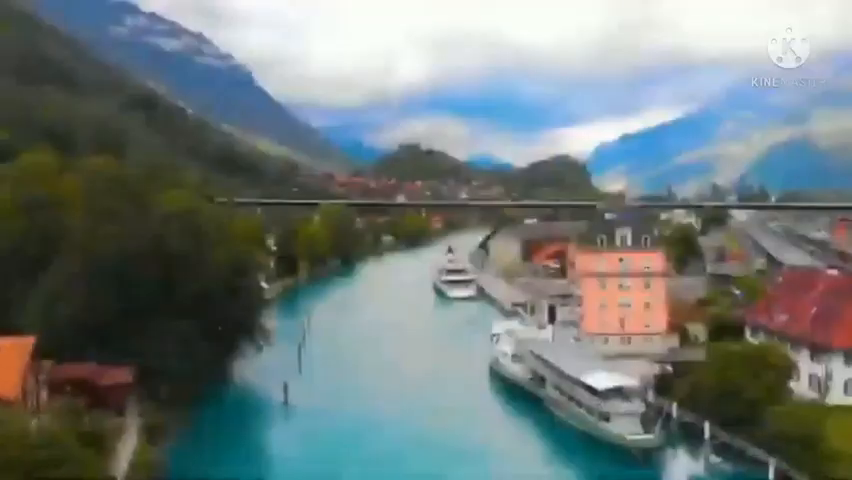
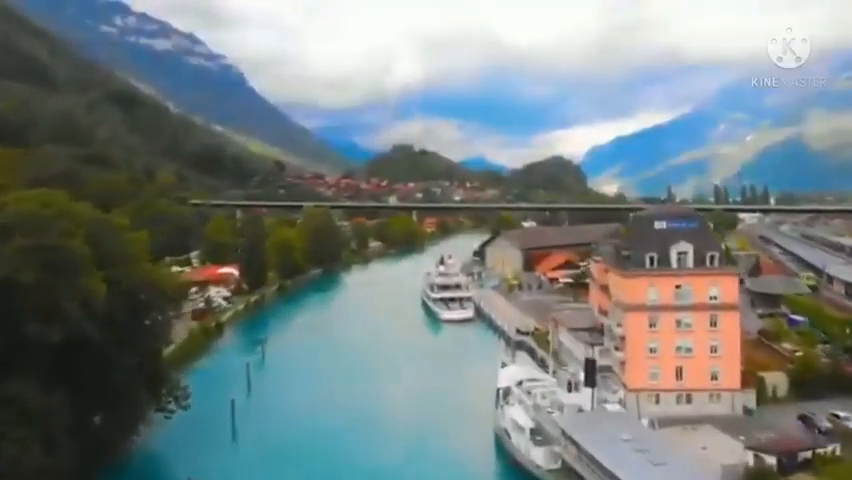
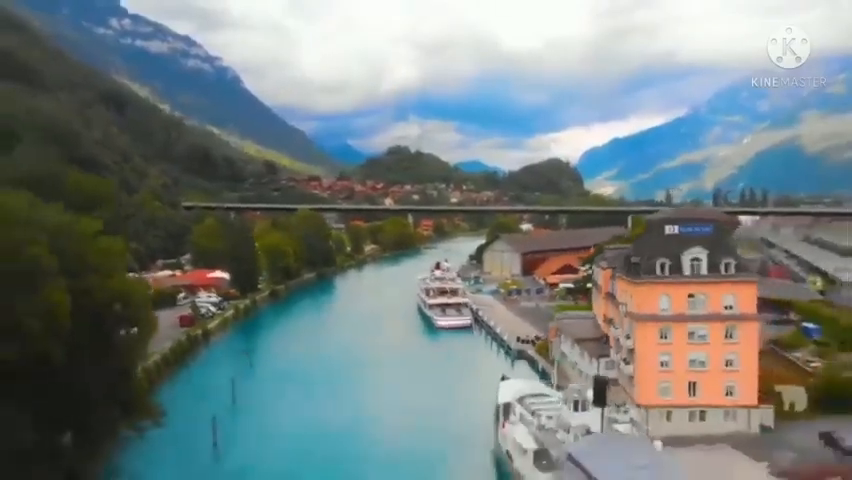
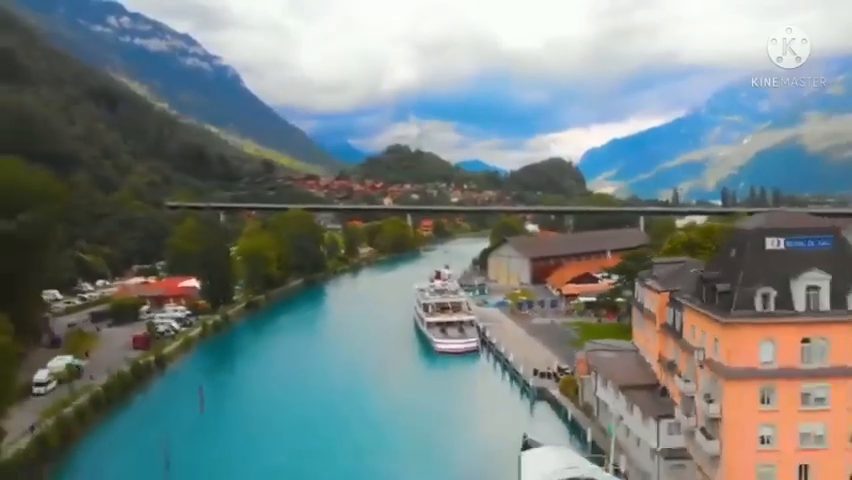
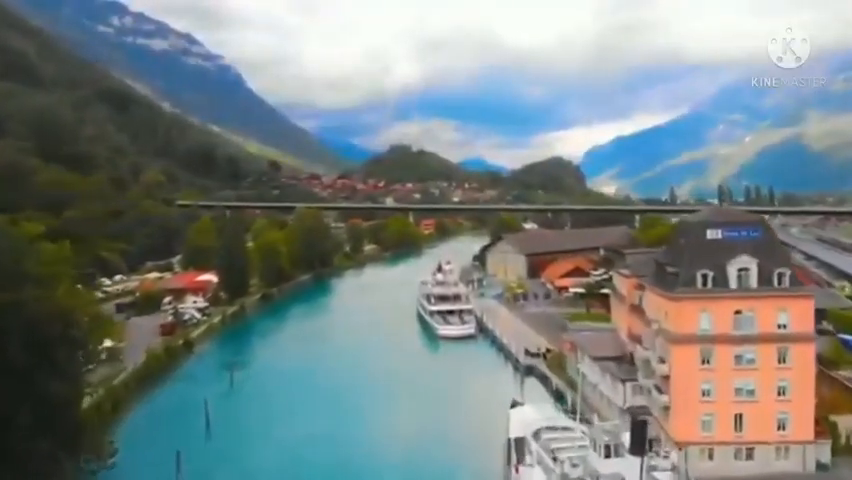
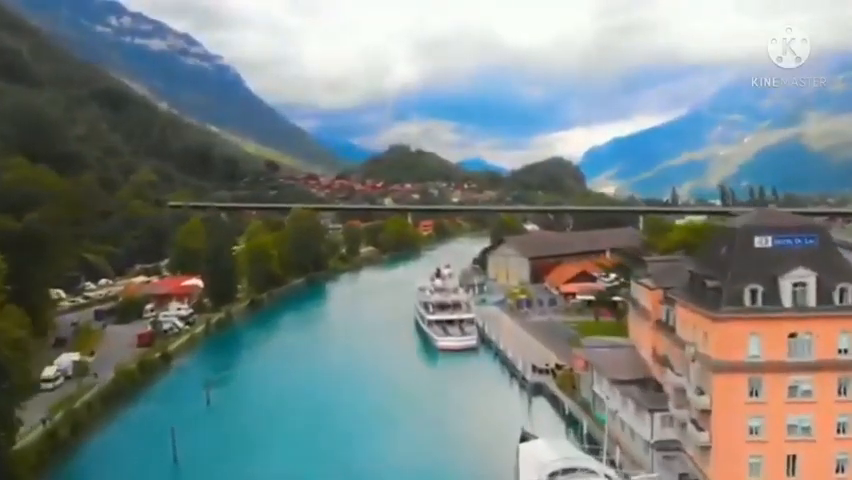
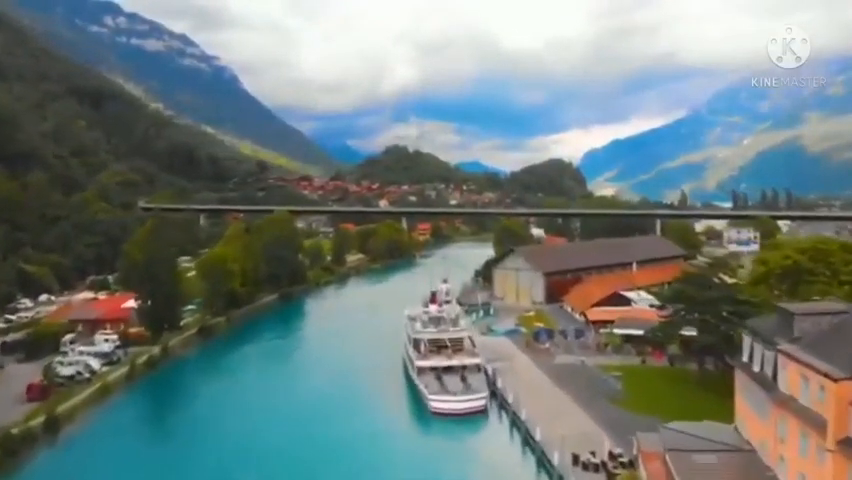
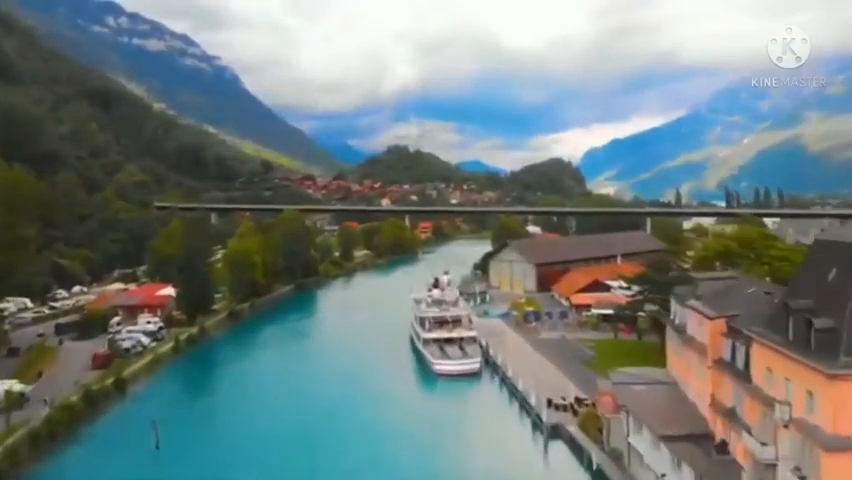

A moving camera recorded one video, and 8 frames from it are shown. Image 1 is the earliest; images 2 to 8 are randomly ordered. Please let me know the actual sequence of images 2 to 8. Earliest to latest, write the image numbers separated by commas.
2, 5, 6, 8, 7, 4, 3
